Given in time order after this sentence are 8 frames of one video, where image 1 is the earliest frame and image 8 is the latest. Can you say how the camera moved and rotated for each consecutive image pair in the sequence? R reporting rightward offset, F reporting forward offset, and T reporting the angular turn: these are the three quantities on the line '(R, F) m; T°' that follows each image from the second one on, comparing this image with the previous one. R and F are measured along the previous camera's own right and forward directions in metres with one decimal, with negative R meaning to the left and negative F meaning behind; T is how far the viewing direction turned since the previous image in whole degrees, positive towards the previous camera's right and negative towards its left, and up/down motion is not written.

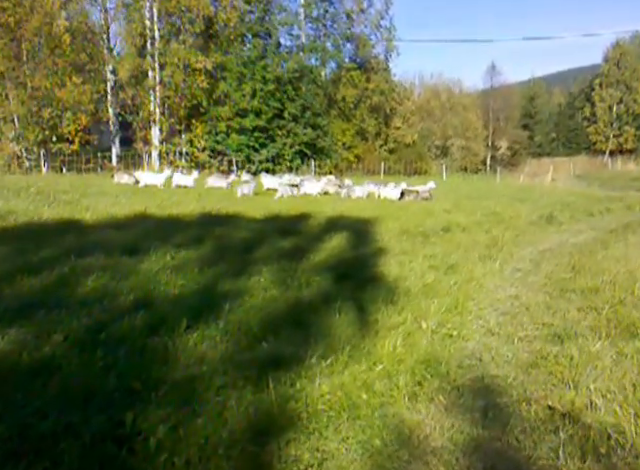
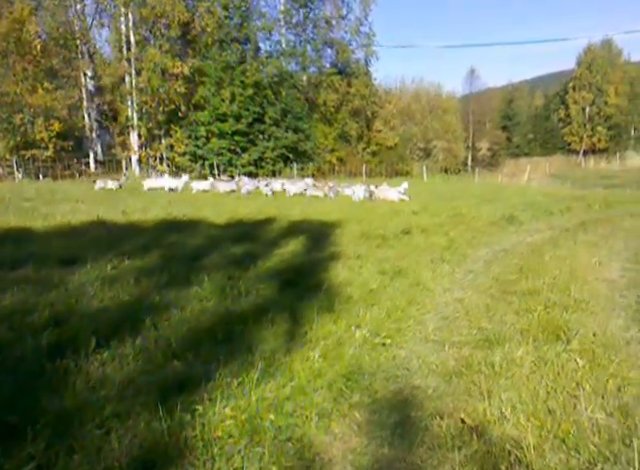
(+0.3, +0.1) m; +3°
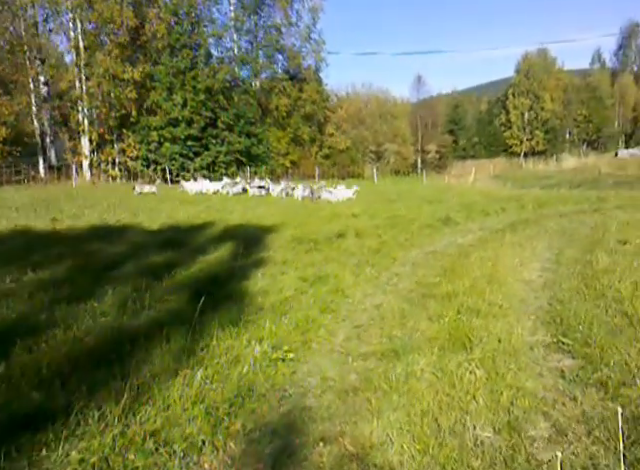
(+0.3, +0.2) m; +5°
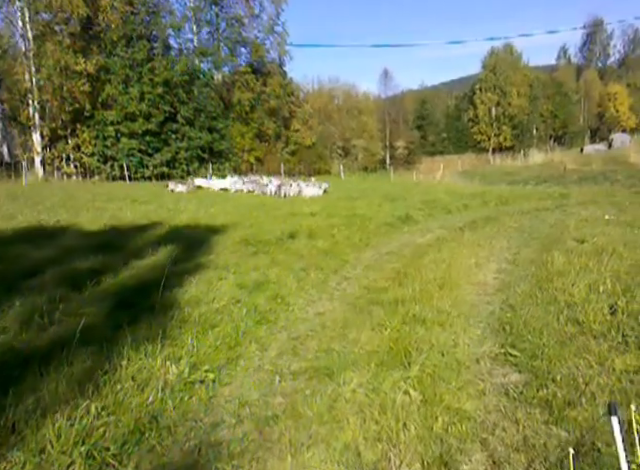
(+0.2, +0.3) m; +4°
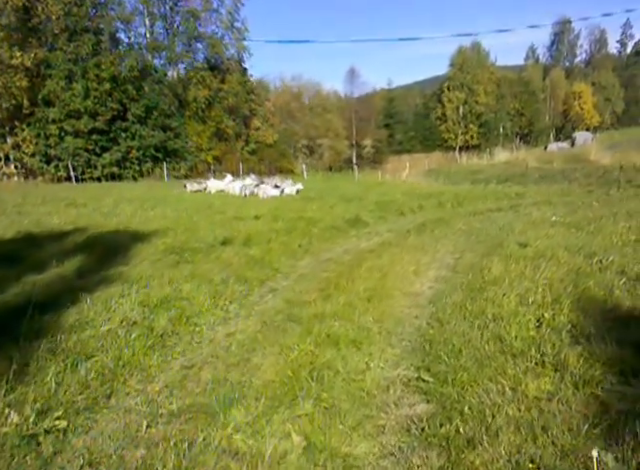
(+0.4, +0.4) m; +4°
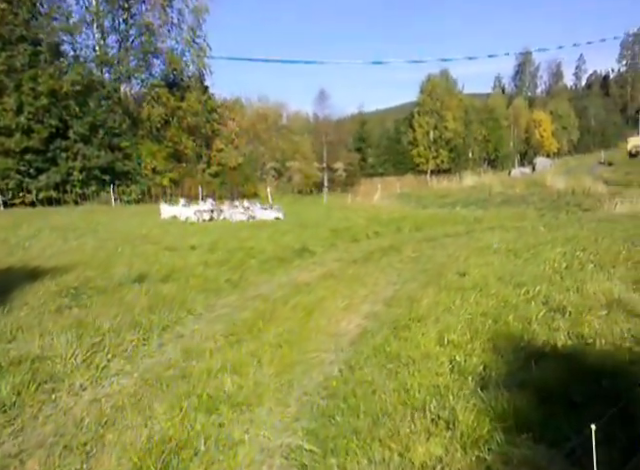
(+0.6, +0.6) m; +4°
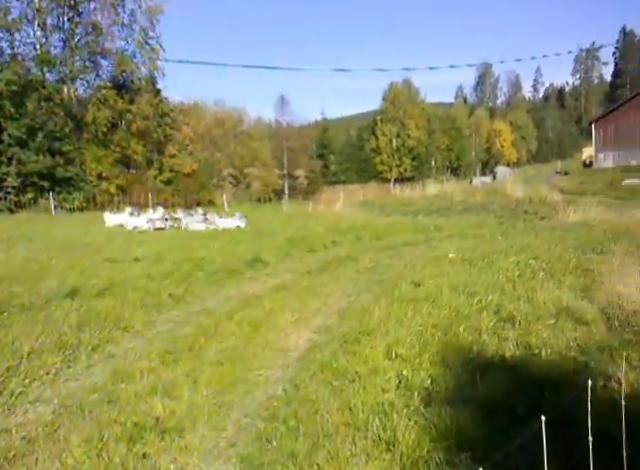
(+0.2, +0.2) m; +3°
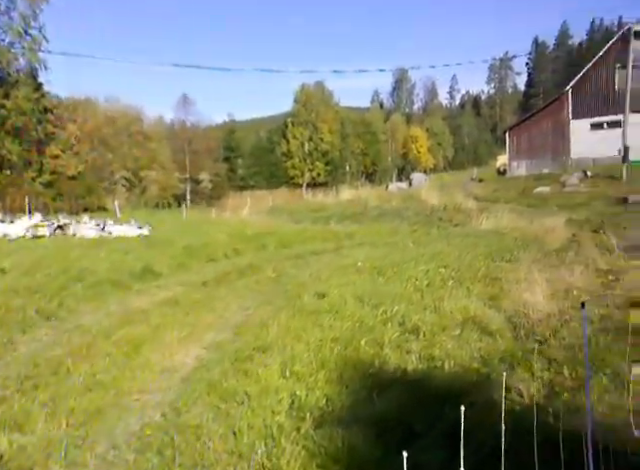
(+0.5, +0.4) m; +6°
